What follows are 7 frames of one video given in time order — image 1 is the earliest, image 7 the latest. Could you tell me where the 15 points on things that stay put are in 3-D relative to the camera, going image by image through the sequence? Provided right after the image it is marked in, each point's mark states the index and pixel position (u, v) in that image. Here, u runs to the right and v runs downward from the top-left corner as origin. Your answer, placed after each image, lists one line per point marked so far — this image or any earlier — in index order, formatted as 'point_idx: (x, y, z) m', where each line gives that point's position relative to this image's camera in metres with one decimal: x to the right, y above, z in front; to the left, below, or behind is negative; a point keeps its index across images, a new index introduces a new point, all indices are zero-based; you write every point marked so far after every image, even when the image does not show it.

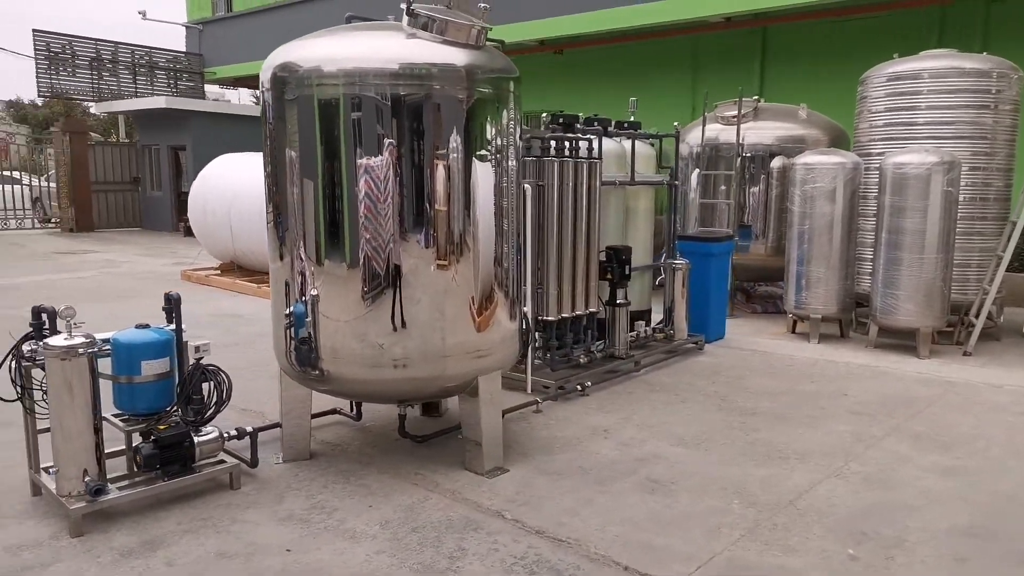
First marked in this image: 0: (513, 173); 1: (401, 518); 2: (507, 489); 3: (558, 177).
0: (0.0, +0.5, +3.3) m
1: (-0.4, -0.8, +2.7) m
2: (0.0, -0.8, +2.9) m
3: (+0.2, +0.6, +4.1) m
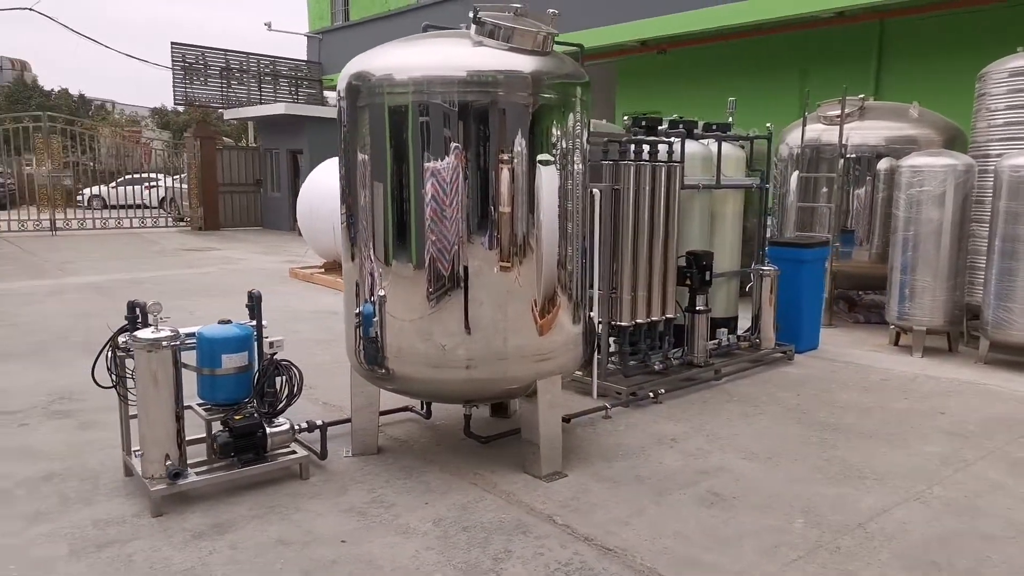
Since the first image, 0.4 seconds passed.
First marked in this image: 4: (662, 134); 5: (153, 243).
0: (+0.3, +0.5, +3.3) m
1: (-0.2, -0.8, +2.7) m
2: (+0.2, -0.8, +2.9) m
3: (+0.6, +0.6, +4.0) m
4: (+0.9, +0.9, +4.6) m
5: (-6.7, +0.9, +14.4) m
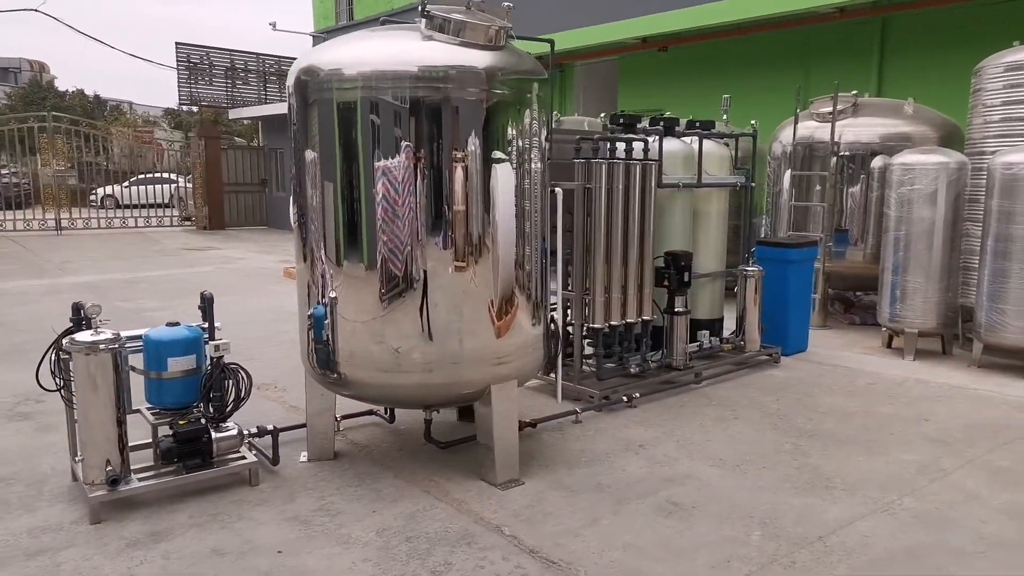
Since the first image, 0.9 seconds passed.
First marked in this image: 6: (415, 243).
0: (+0.1, +0.5, +3.2) m
1: (-0.4, -0.8, +2.6) m
2: (0.0, -0.8, +2.8) m
3: (+0.5, +0.6, +3.9) m
4: (+0.8, +0.9, +4.5) m
5: (-6.7, +0.9, +14.4) m
6: (-0.4, +0.2, +2.9) m
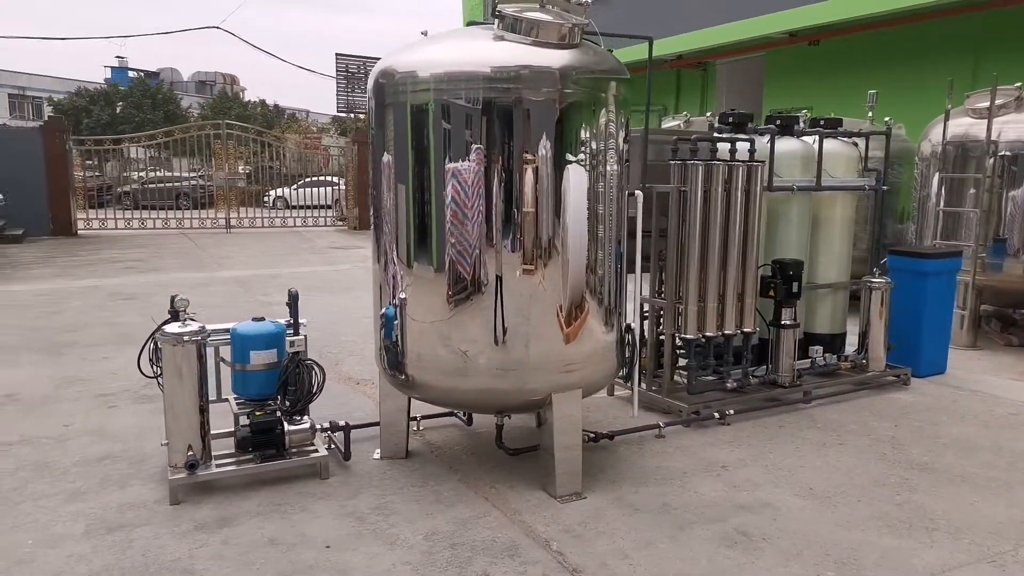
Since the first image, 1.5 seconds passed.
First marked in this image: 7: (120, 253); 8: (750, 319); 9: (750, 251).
0: (+0.4, +0.4, +3.1) m
1: (-0.2, -0.8, +2.6) m
2: (+0.2, -0.8, +2.7) m
3: (+0.9, +0.5, +3.7) m
4: (+1.3, +0.9, +4.2) m
5: (-4.1, +1.0, +15.4) m
6: (-0.1, +0.2, +2.9) m
7: (-6.6, +0.6, +13.0) m
8: (+1.2, -0.2, +3.9) m
9: (+1.2, +0.2, +3.9) m
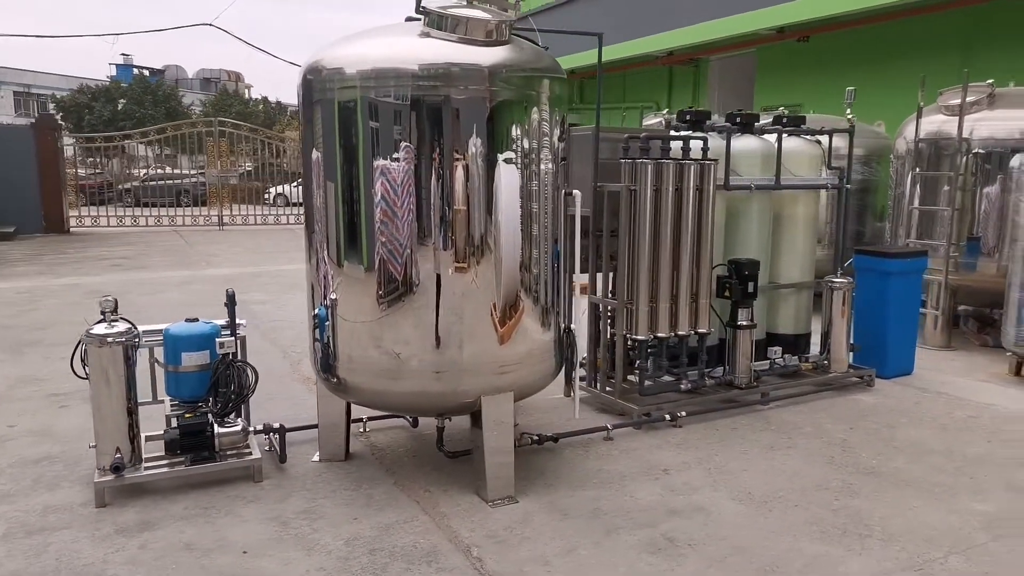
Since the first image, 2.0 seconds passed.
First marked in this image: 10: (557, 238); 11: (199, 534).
0: (+0.2, +0.4, +3.0) m
1: (-0.5, -0.8, +2.6) m
2: (0.0, -0.8, +2.7) m
3: (+0.7, +0.5, +3.6) m
4: (+1.1, +0.9, +4.1) m
5: (-4.3, +1.0, +15.4) m
6: (-0.4, +0.2, +2.8) m
7: (-6.8, +0.6, +12.9) m
8: (+1.0, -0.2, +3.9) m
9: (+0.9, +0.2, +3.8) m
10: (+0.2, +0.2, +3.1) m
11: (-1.0, -0.8, +2.6) m
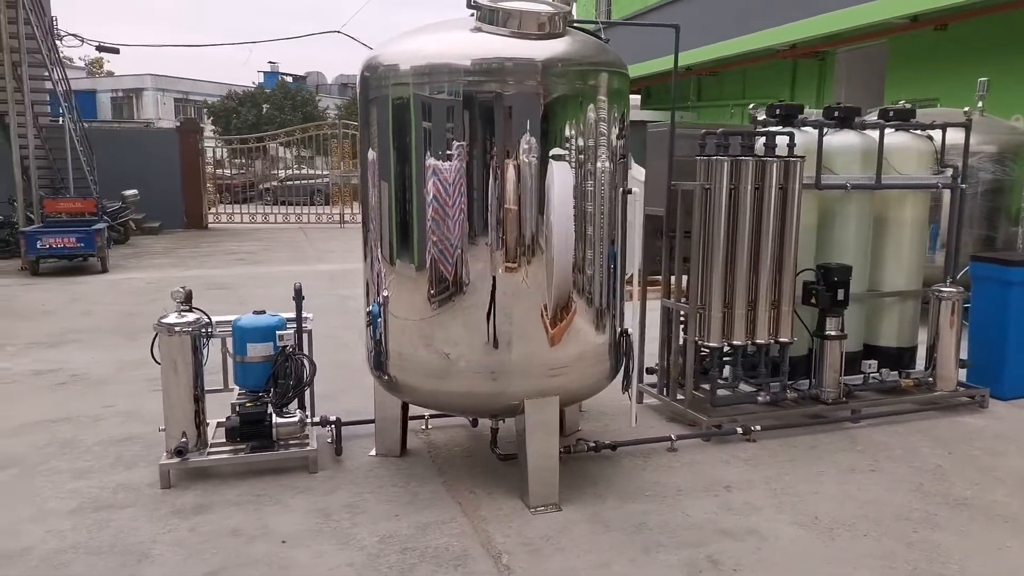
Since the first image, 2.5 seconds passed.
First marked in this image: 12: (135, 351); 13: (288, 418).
0: (+0.4, +0.4, +2.9) m
1: (-0.4, -0.8, +2.5) m
2: (+0.1, -0.8, +2.6) m
3: (+1.0, +0.5, +3.4) m
4: (+1.4, +0.8, +3.9) m
5: (-2.0, +1.1, +15.8) m
6: (-0.2, +0.2, +2.8) m
7: (-4.9, +0.8, +13.8) m
8: (+1.3, -0.2, +3.6) m
9: (+1.3, +0.2, +3.6) m
10: (+0.4, +0.2, +3.0) m
11: (-0.9, -0.8, +2.6) m
12: (-2.6, -0.4, +5.3) m
13: (-0.9, -0.5, +3.1) m
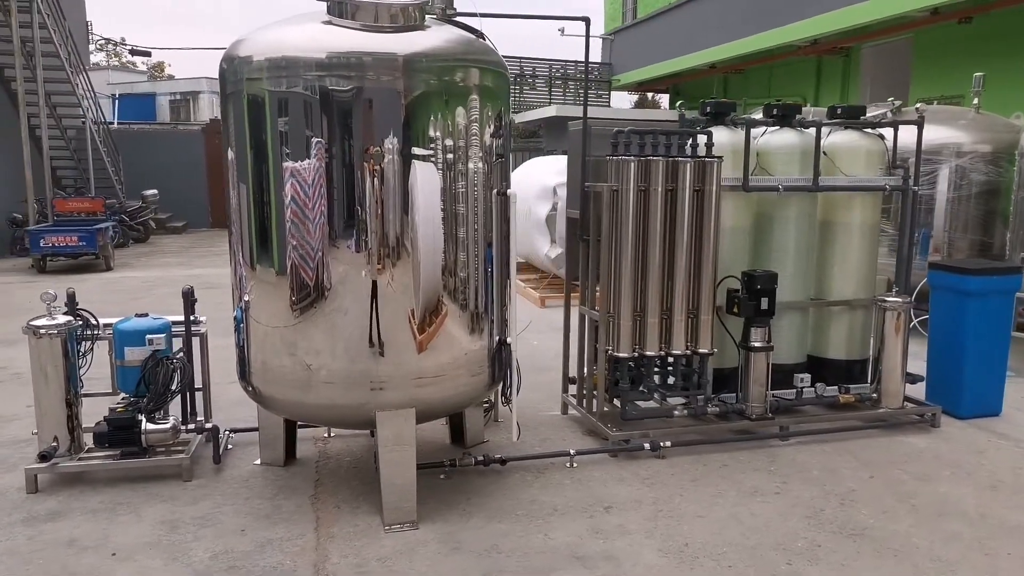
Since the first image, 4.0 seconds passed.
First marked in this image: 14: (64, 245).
0: (-0.1, +0.4, +2.7) m
1: (-0.9, -0.8, +2.4) m
2: (-0.4, -0.8, +2.4) m
3: (+0.5, +0.5, +3.3) m
4: (+1.0, +0.8, +3.6) m
5: (-1.7, +1.0, +15.7) m
6: (-0.7, +0.1, +2.7) m
7: (-4.7, +0.8, +13.9) m
8: (+0.9, -0.2, +3.4) m
9: (+0.8, +0.1, +3.3) m
10: (-0.1, +0.2, +2.8) m
11: (-1.4, -0.8, +2.6) m
12: (-2.9, -0.4, +5.3) m
13: (-1.4, -0.5, +3.0) m
14: (-5.6, +0.5, +9.5) m
